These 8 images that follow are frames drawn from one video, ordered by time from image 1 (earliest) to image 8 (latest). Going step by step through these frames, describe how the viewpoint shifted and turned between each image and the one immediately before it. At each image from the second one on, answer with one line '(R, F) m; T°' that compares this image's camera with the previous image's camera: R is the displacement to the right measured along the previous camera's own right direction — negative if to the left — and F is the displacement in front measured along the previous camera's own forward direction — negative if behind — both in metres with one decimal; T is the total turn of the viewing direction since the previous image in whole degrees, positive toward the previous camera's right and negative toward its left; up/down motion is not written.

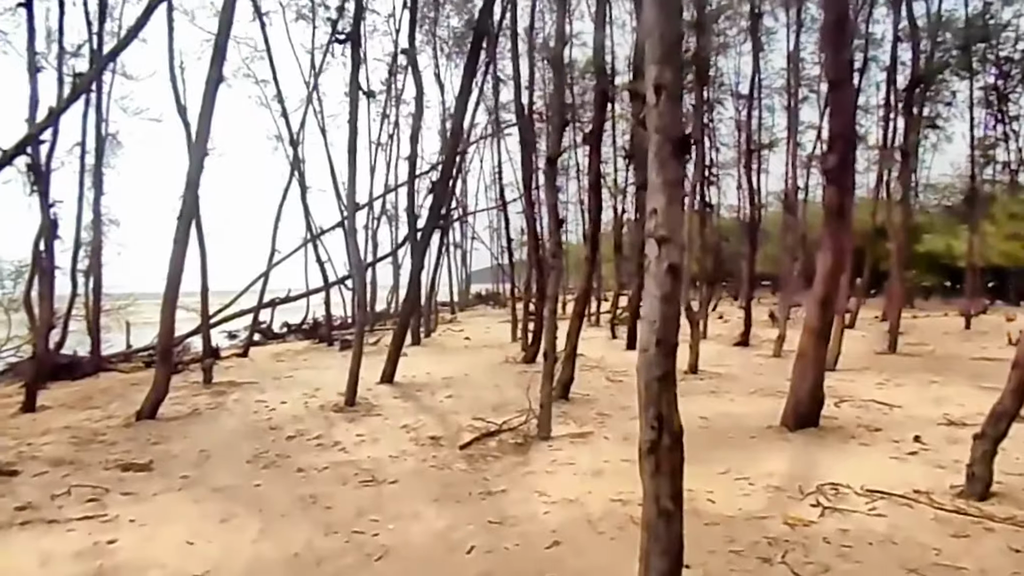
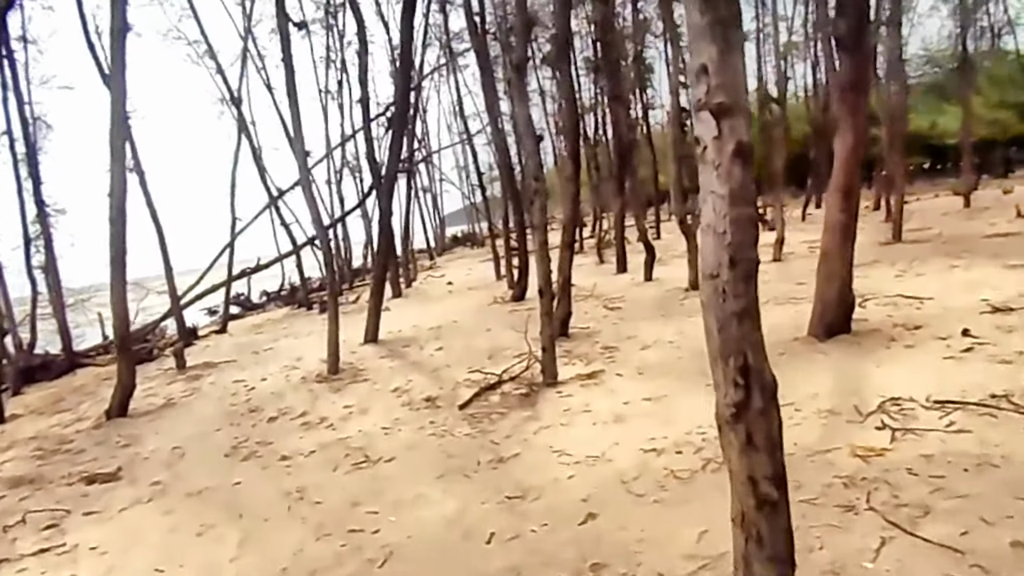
(-0.1, +0.8) m; +1°
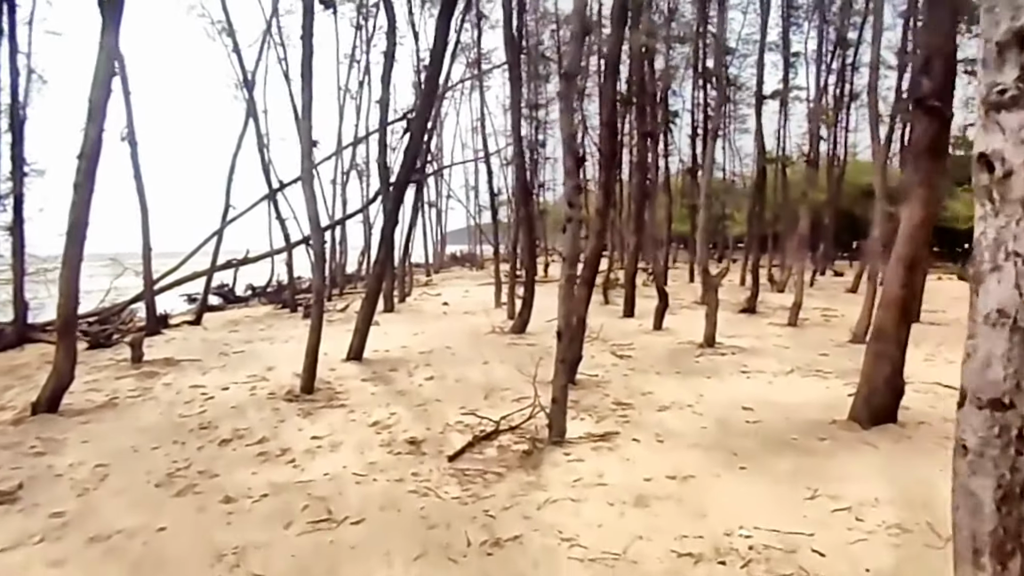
(-0.2, +0.8) m; 0°
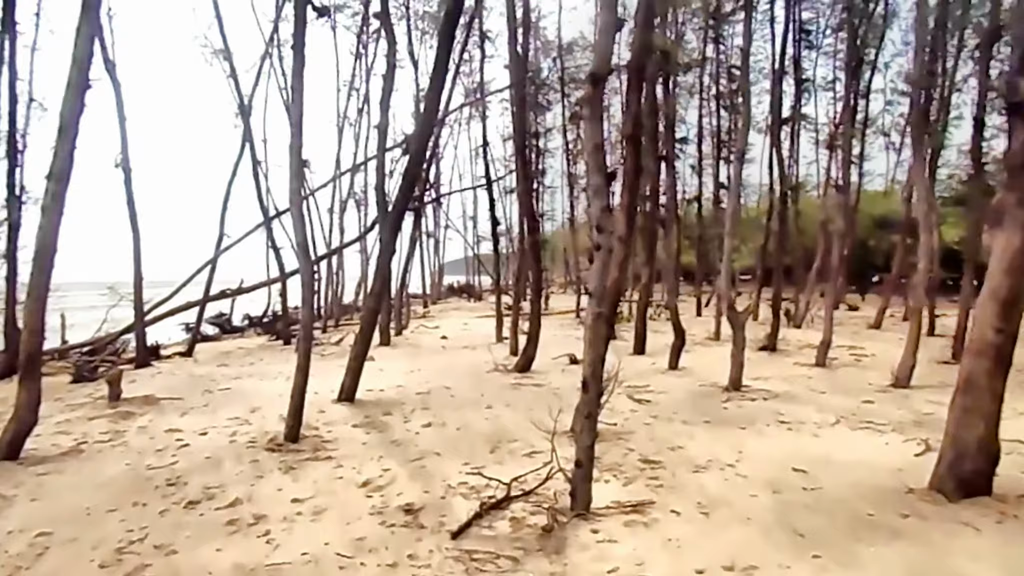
(-0.1, +0.9) m; 0°
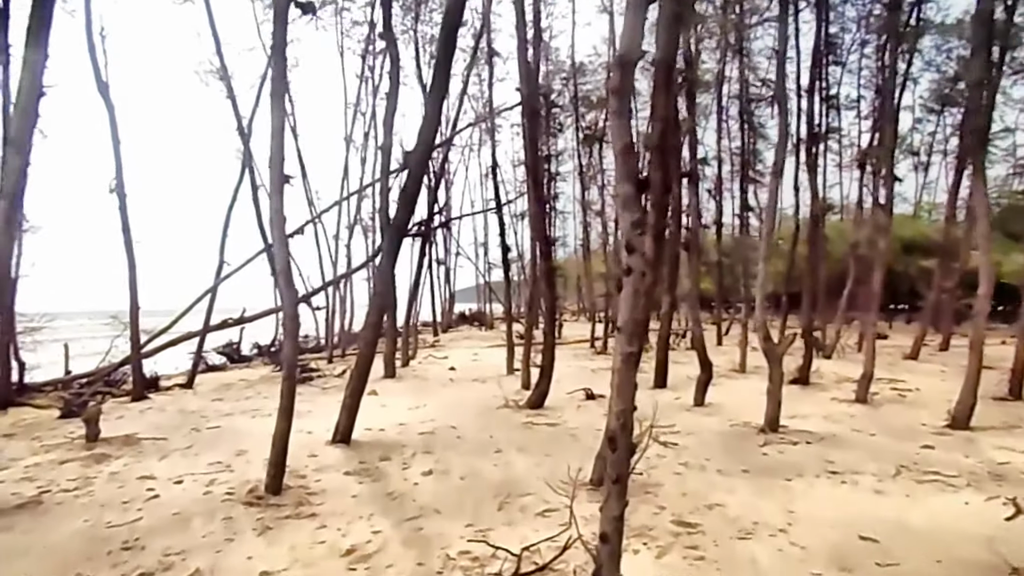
(0.0, +0.8) m; -1°
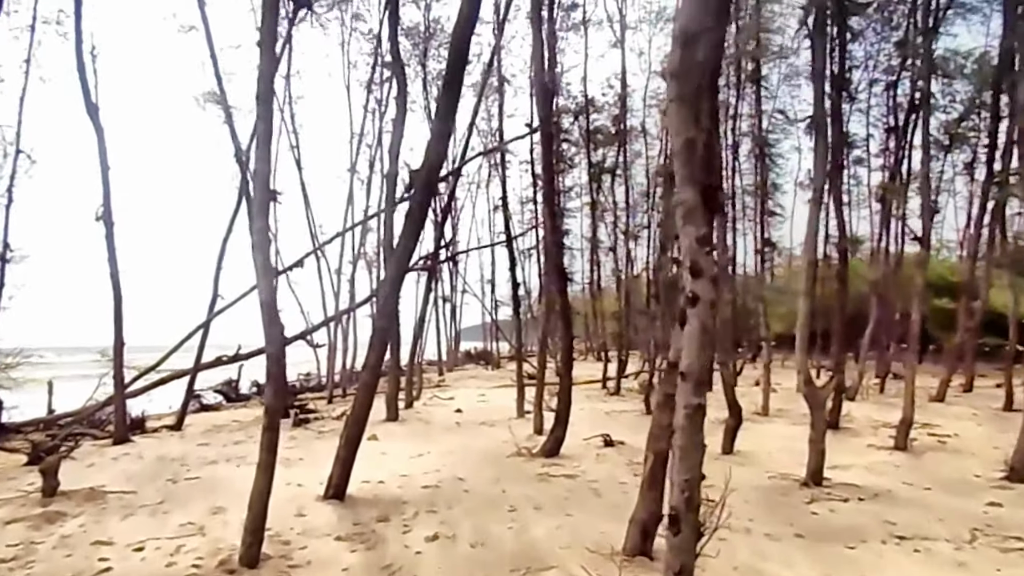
(-0.1, +0.9) m; 0°
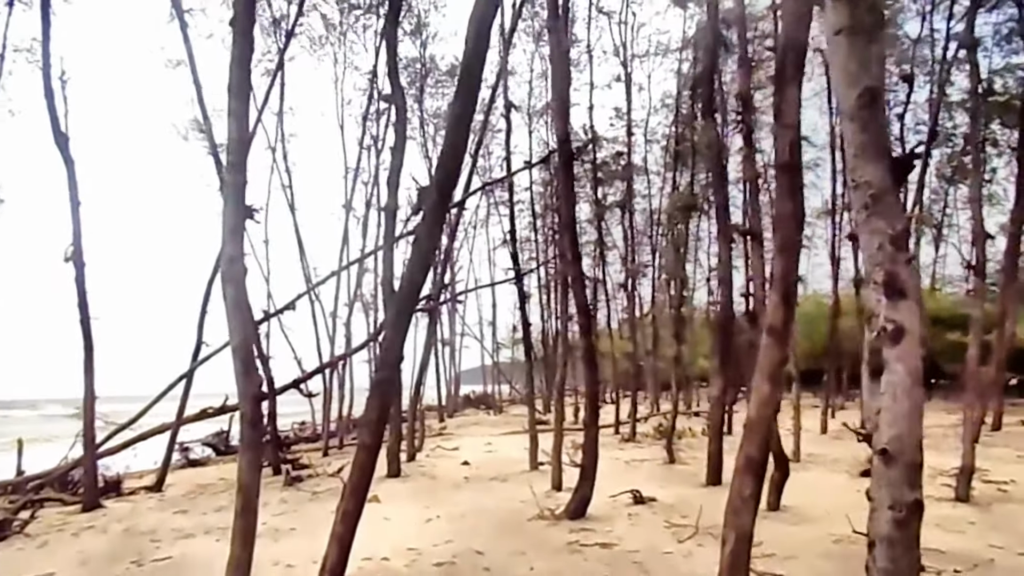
(-0.2, +1.0) m; 0°
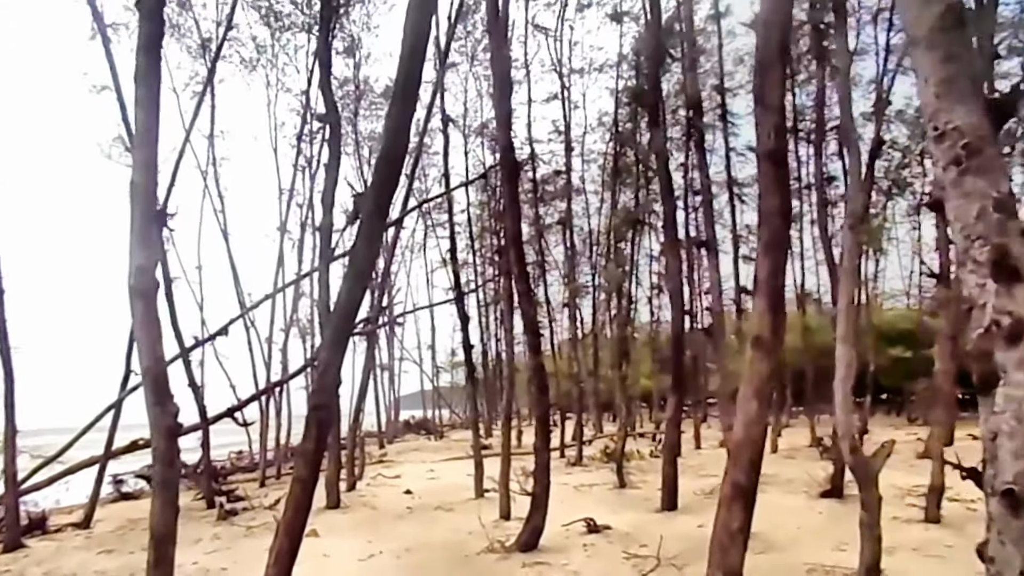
(-0.1, +0.5) m; +4°
